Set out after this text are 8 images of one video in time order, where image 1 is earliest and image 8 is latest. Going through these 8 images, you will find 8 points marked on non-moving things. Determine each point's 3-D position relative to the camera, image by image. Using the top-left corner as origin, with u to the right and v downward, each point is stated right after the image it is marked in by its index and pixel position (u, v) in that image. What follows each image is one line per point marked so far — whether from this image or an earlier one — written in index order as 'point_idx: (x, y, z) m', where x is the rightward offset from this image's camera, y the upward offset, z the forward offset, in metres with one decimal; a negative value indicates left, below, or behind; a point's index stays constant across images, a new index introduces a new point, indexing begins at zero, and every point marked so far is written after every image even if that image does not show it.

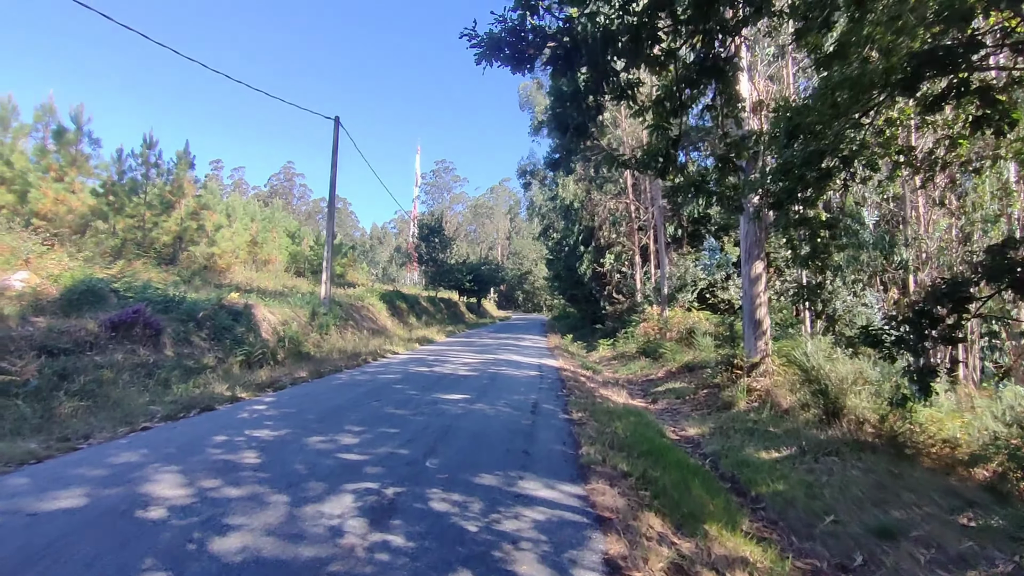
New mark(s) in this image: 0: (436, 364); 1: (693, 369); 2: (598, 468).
0: (-1.7, -1.7, +13.1) m
1: (+3.8, -1.7, +12.8) m
2: (+0.7, -1.5, +5.1) m
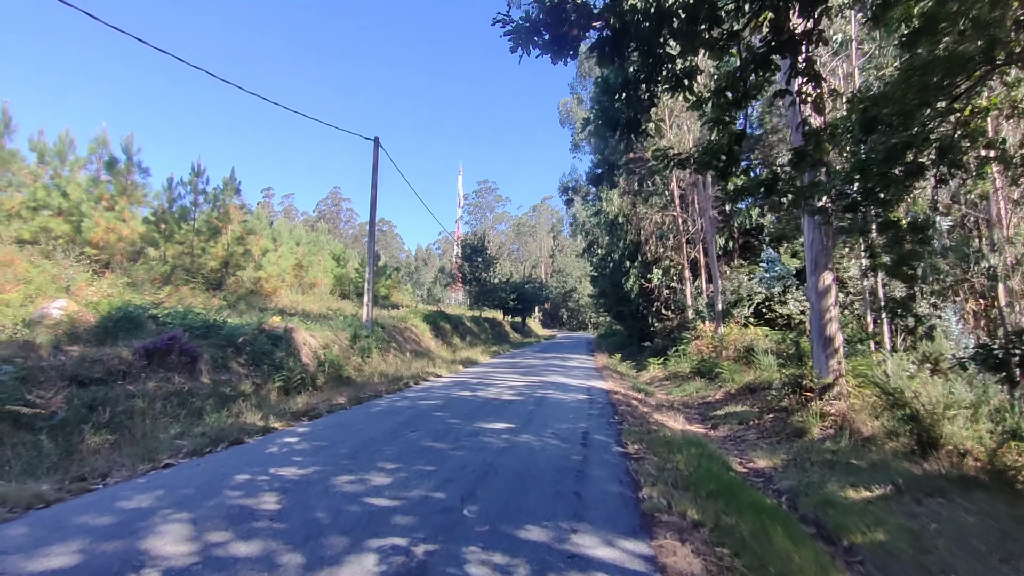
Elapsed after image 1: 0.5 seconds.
0: (-0.7, -2.1, +12.6) m
1: (+4.8, -2.0, +11.8) m
2: (+1.1, -1.7, +4.4) m
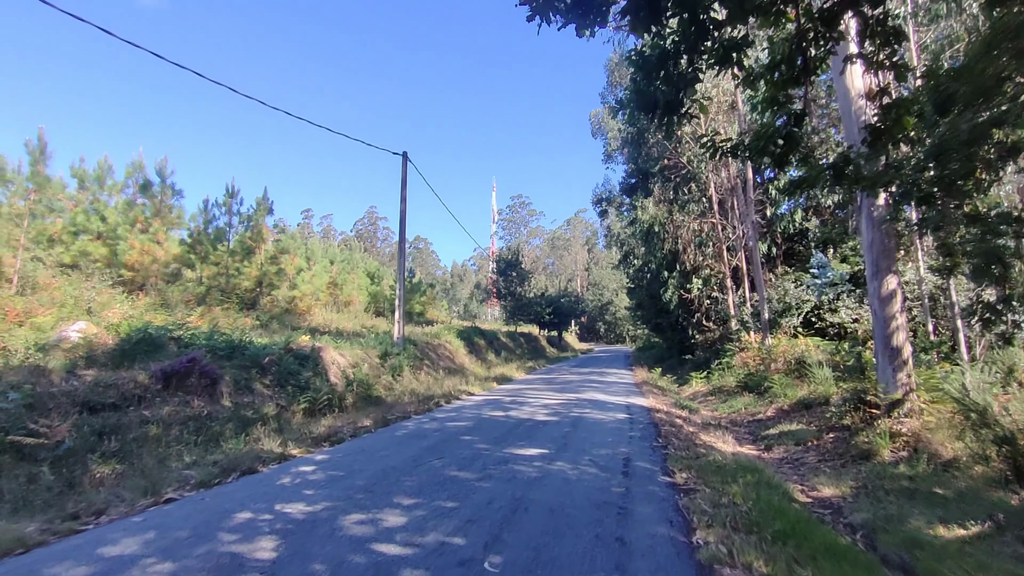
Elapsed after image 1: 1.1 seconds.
0: (-0.1, -2.4, +11.9) m
1: (+5.4, -2.2, +10.9) m
2: (+1.3, -1.7, +3.6) m
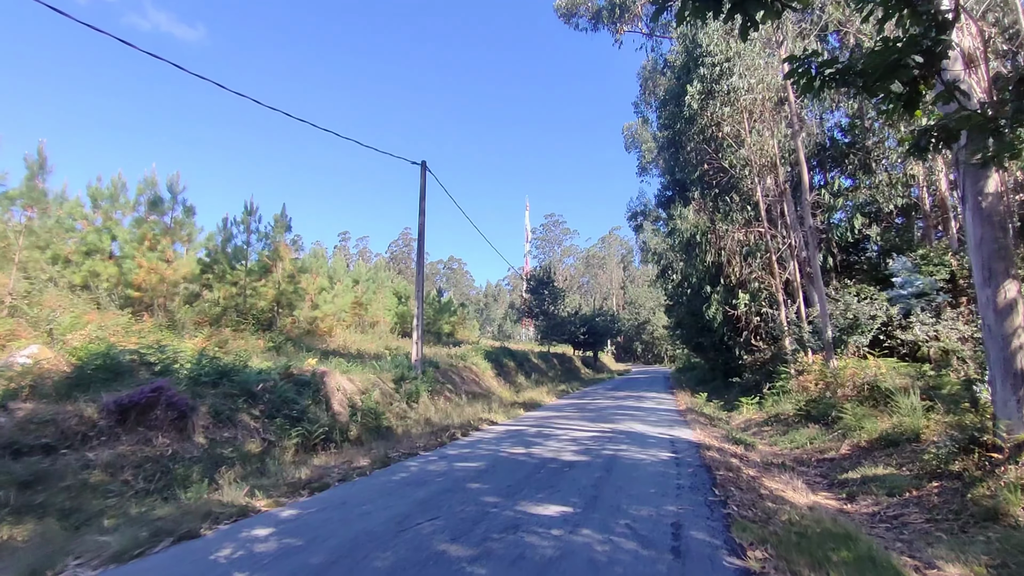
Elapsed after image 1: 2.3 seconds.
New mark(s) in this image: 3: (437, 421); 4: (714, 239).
0: (+0.4, -2.6, +10.3) m
1: (+5.7, -2.3, +9.0) m
2: (+1.2, -1.7, +2.0) m
3: (-1.7, -2.9, +13.3) m
4: (+6.6, +1.6, +19.8) m
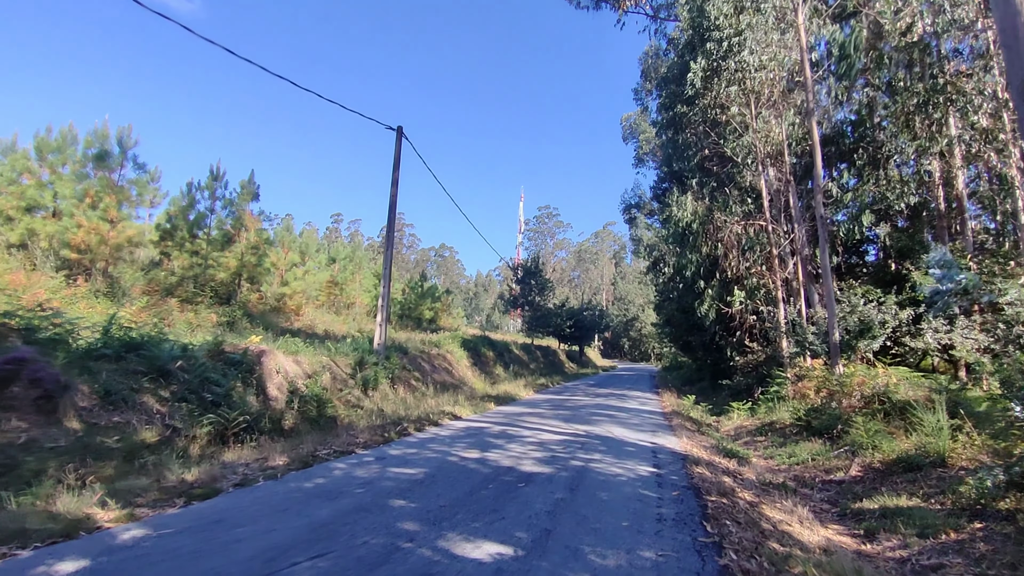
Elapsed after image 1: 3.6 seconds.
0: (-0.3, -2.3, +8.8) m
1: (+5.1, -2.3, +7.5) m
2: (+0.7, -1.5, +0.5) m
3: (-2.4, -2.4, +11.8) m
4: (+6.0, +1.8, +18.3) m
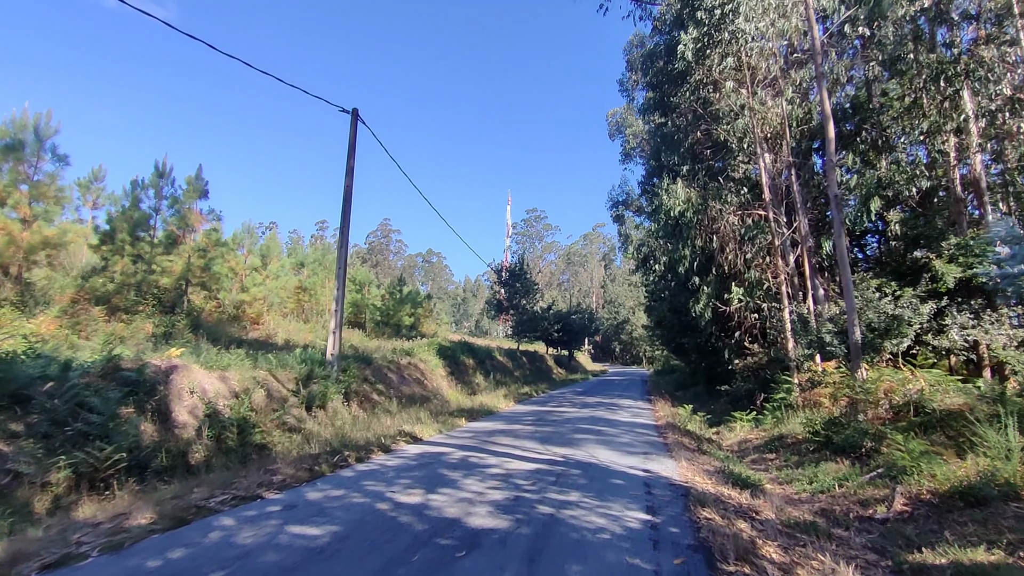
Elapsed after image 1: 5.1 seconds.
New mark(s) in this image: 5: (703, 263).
0: (-0.8, -2.2, +7.0) m
1: (+4.6, -2.1, +5.8) m
2: (+0.3, -1.3, -1.3) m
3: (-2.9, -2.5, +9.9) m
4: (+5.3, +1.9, +16.7) m
5: (+5.6, +0.7, +17.7) m
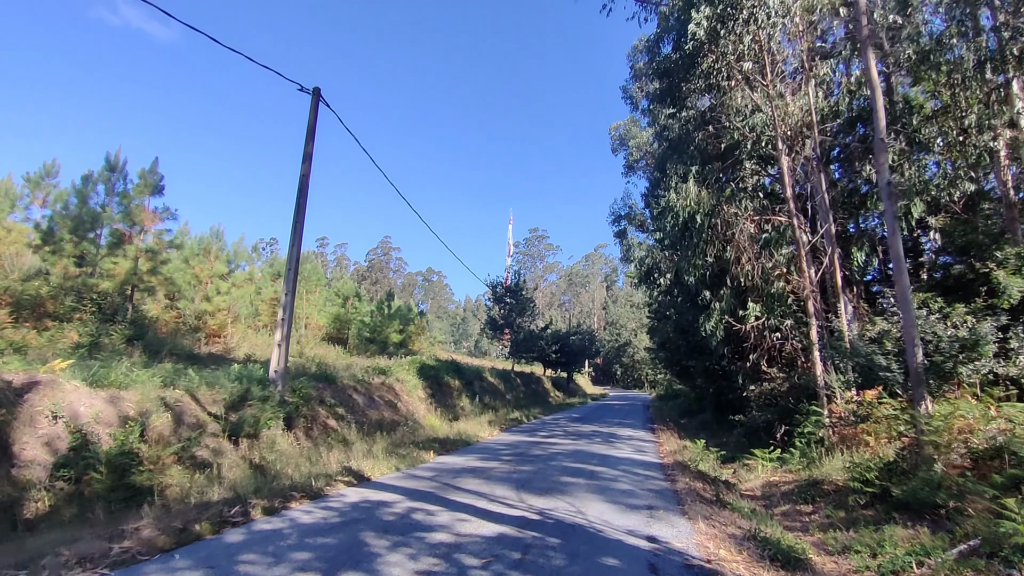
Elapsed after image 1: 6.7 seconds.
0: (-1.2, -2.2, +4.9) m
1: (+4.2, -2.1, +3.7) m
2: (-0.1, -1.0, -3.4) m
3: (-3.3, -2.4, +7.8) m
4: (+5.0, +1.5, +14.6) m
5: (+5.2, +0.4, +15.7) m
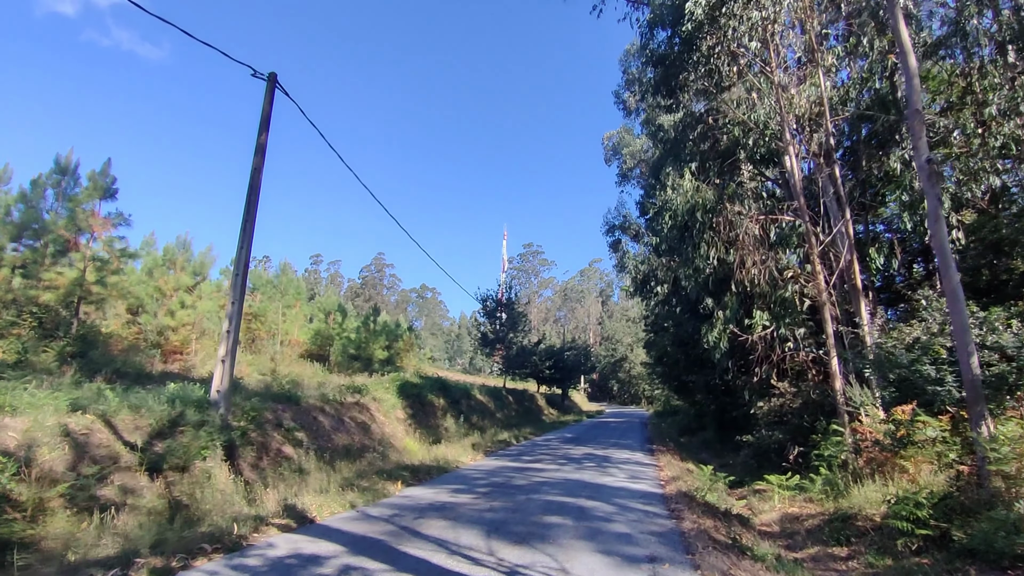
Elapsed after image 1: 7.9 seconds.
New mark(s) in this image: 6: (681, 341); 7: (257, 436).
0: (-1.5, -2.1, +3.4) m
1: (+3.9, -1.9, +2.2) m
2: (-0.4, -0.7, -4.8) m
3: (-3.6, -2.5, +6.3) m
4: (+4.6, +1.4, +13.3) m
5: (+4.9, +0.2, +14.3) m
6: (+5.2, -1.6, +18.8) m
7: (-4.3, -2.5, +10.3) m
